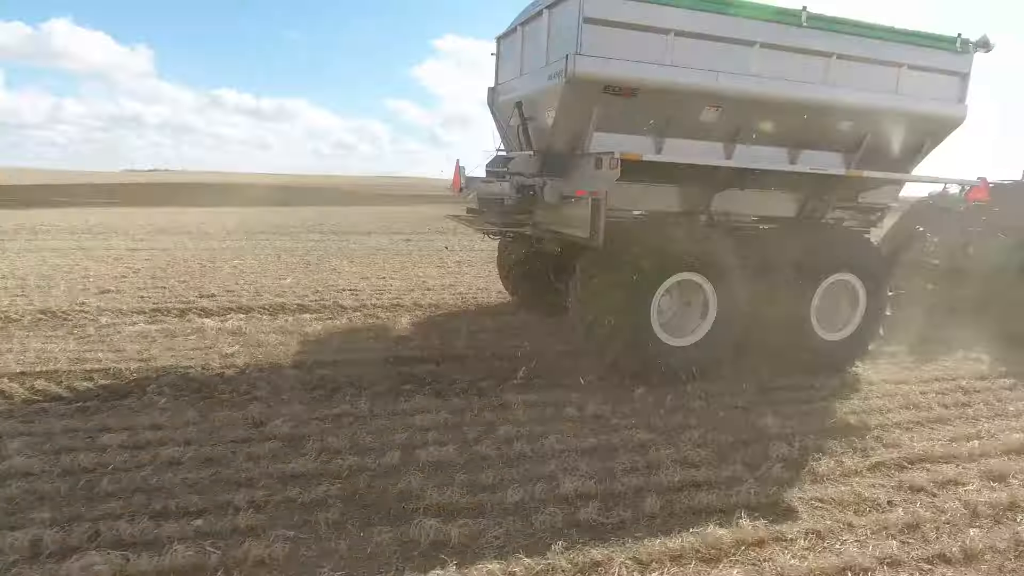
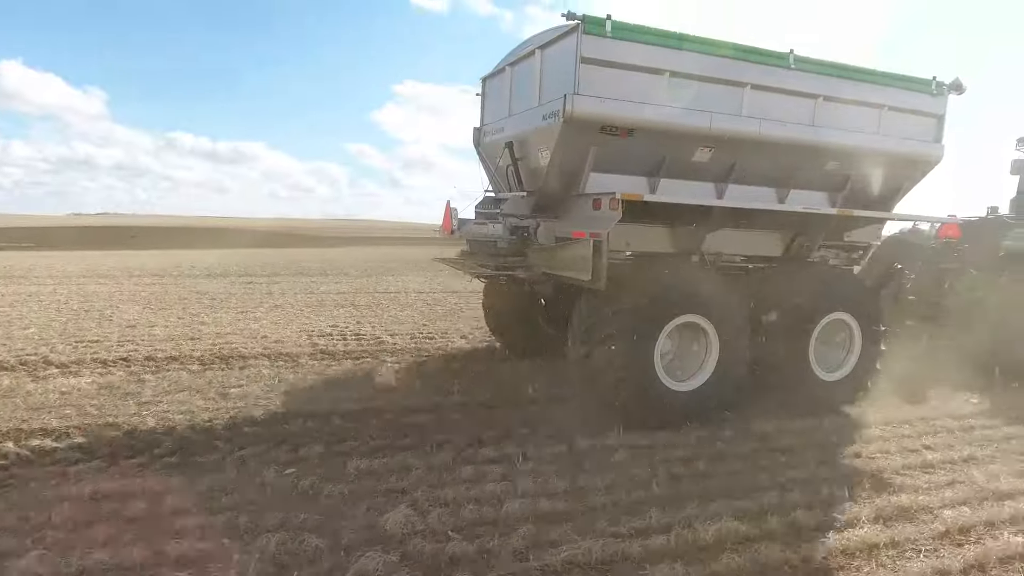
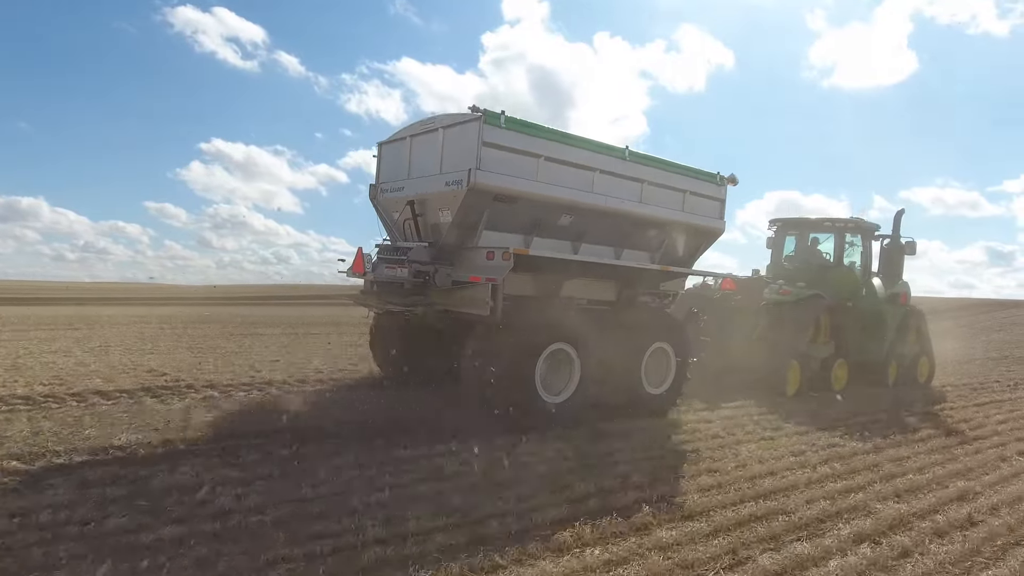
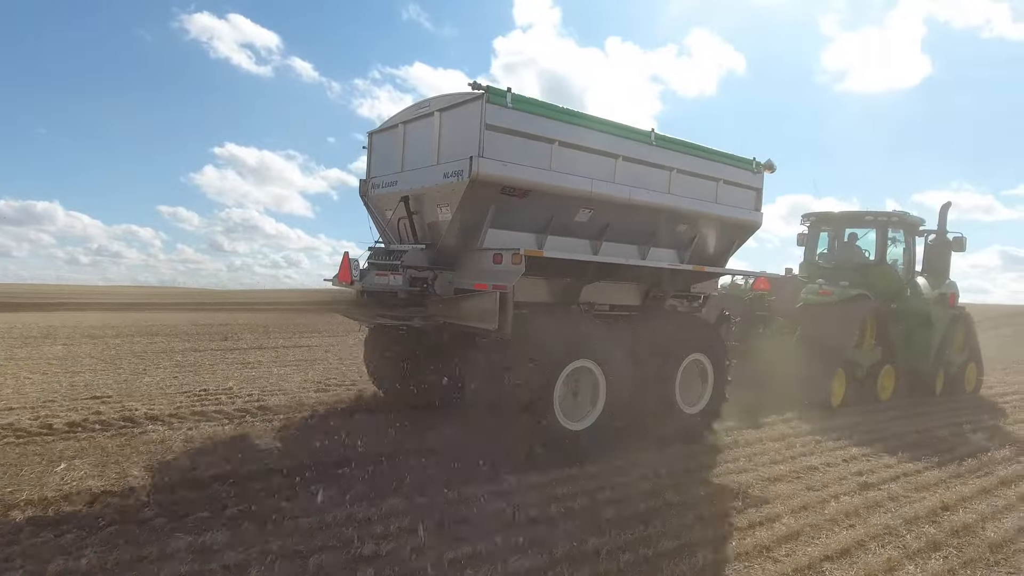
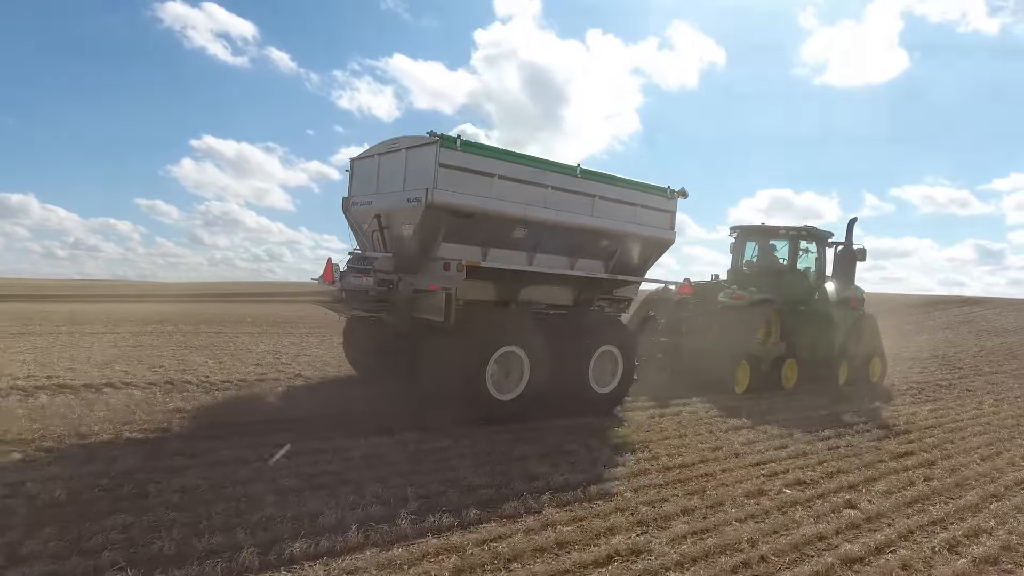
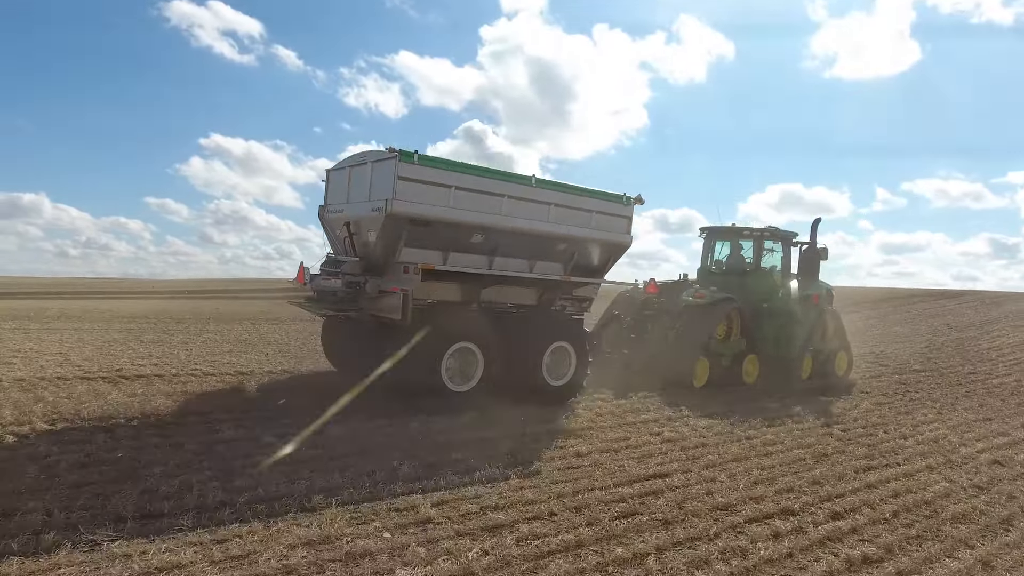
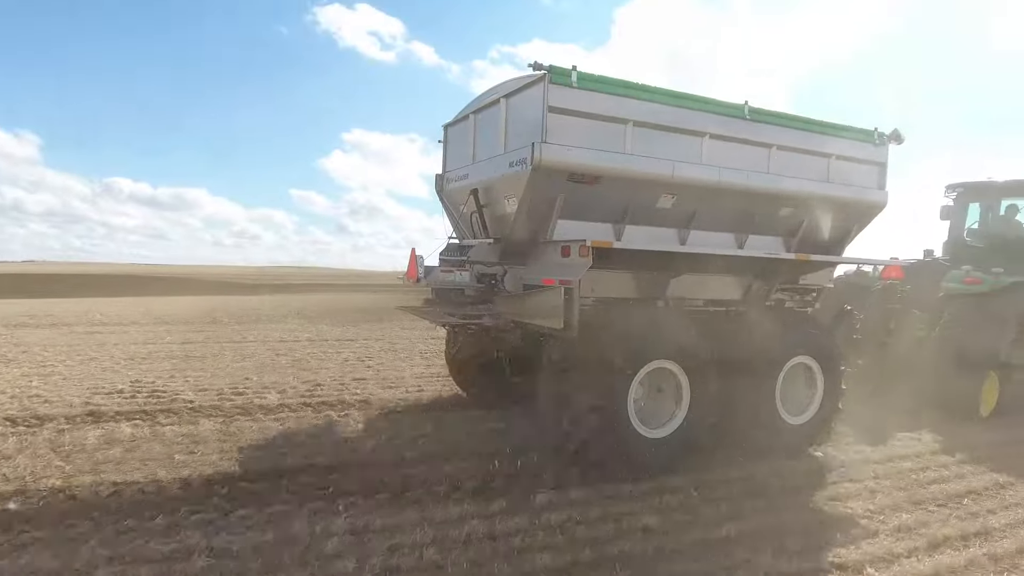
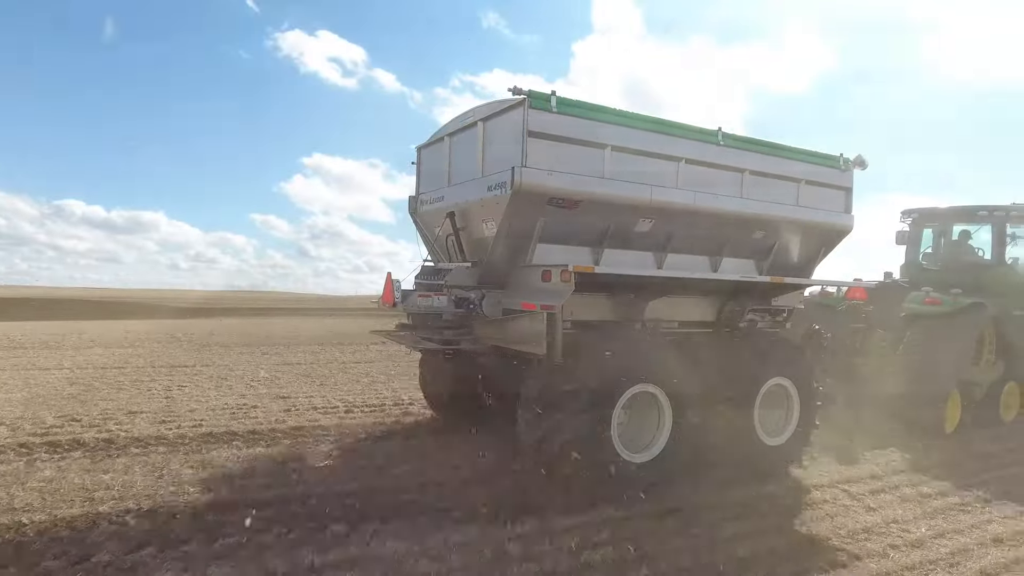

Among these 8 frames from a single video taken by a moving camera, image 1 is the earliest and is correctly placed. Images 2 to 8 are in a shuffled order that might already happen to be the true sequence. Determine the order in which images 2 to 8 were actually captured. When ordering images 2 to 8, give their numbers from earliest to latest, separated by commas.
2, 7, 8, 4, 3, 5, 6
